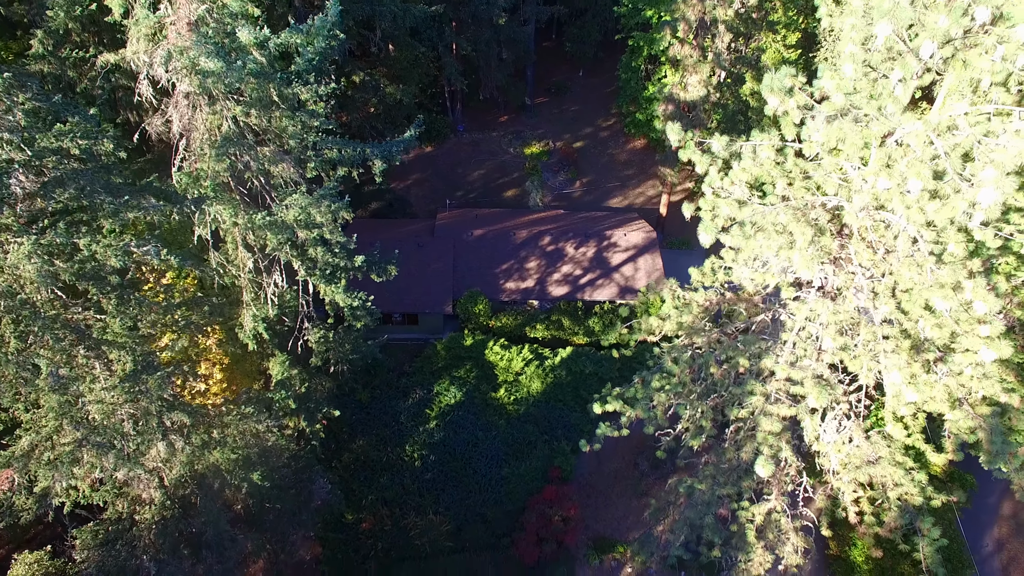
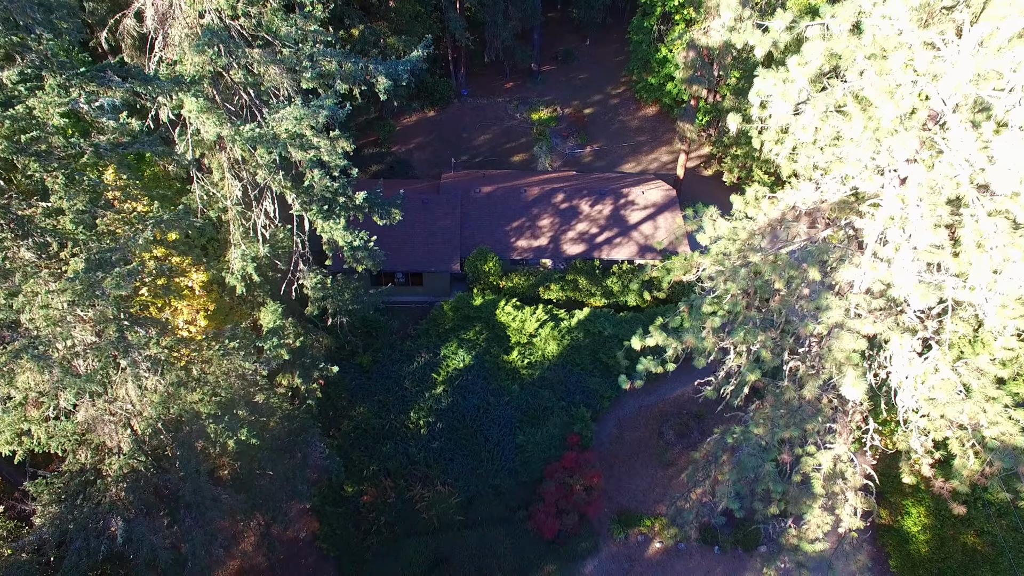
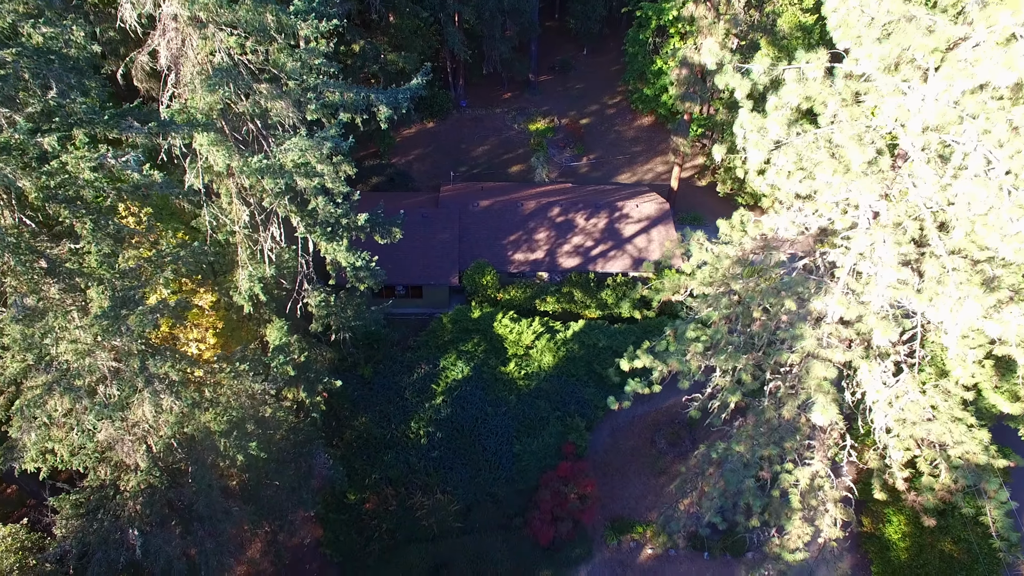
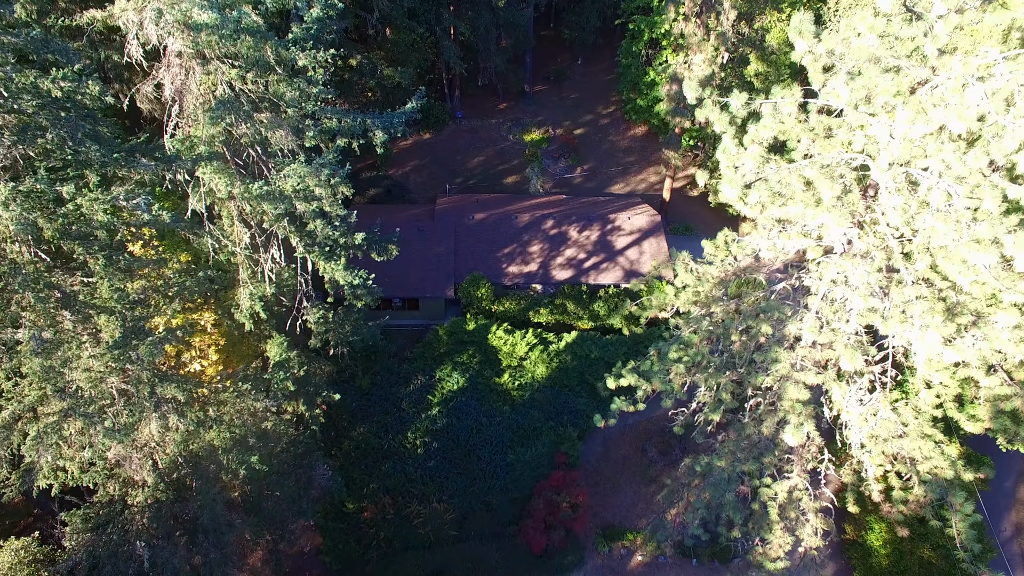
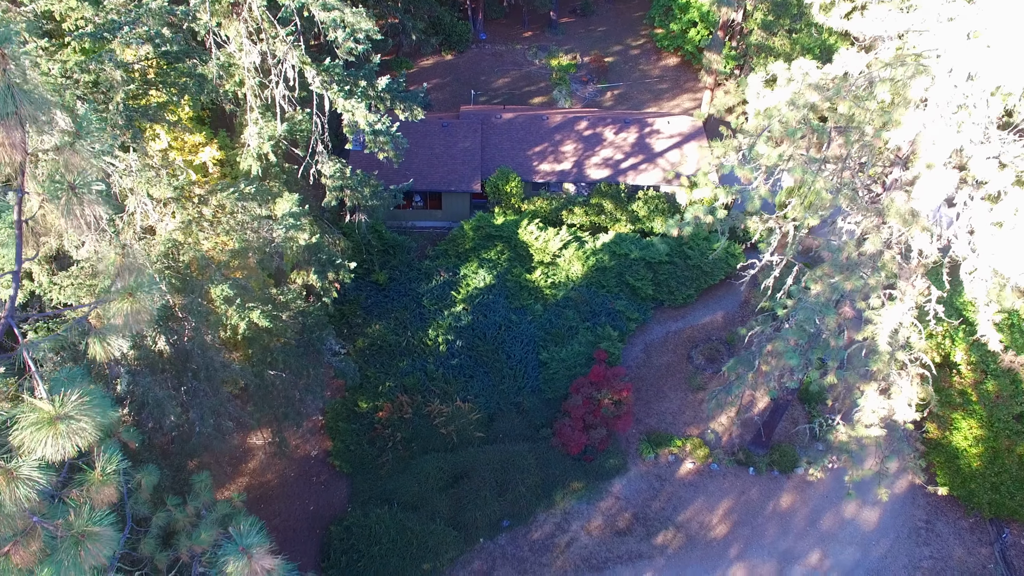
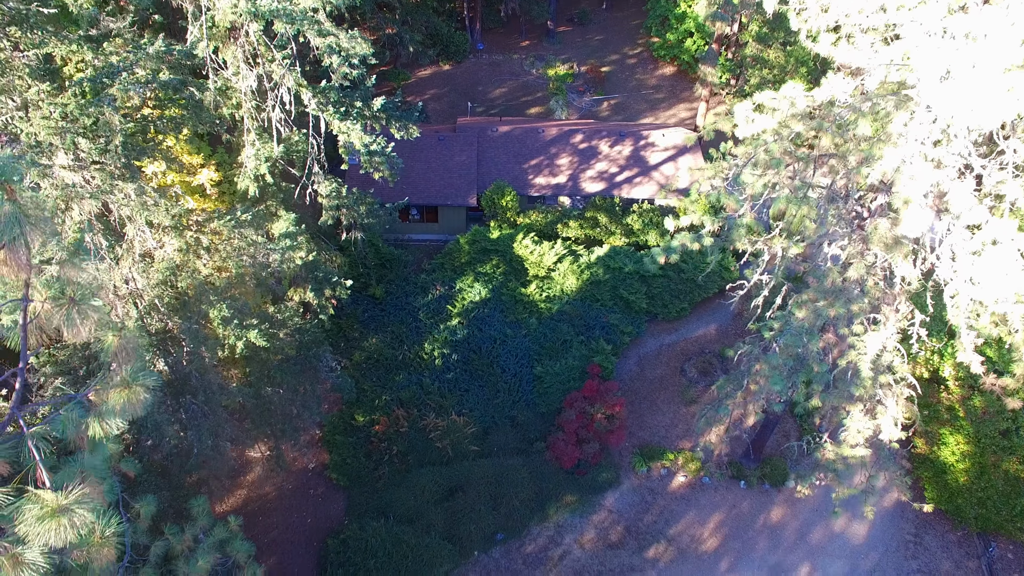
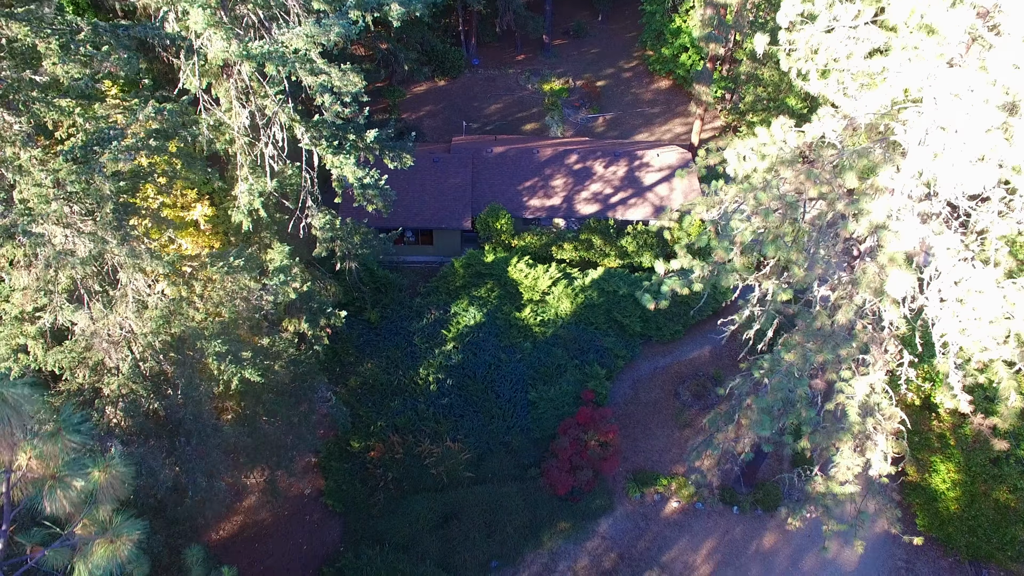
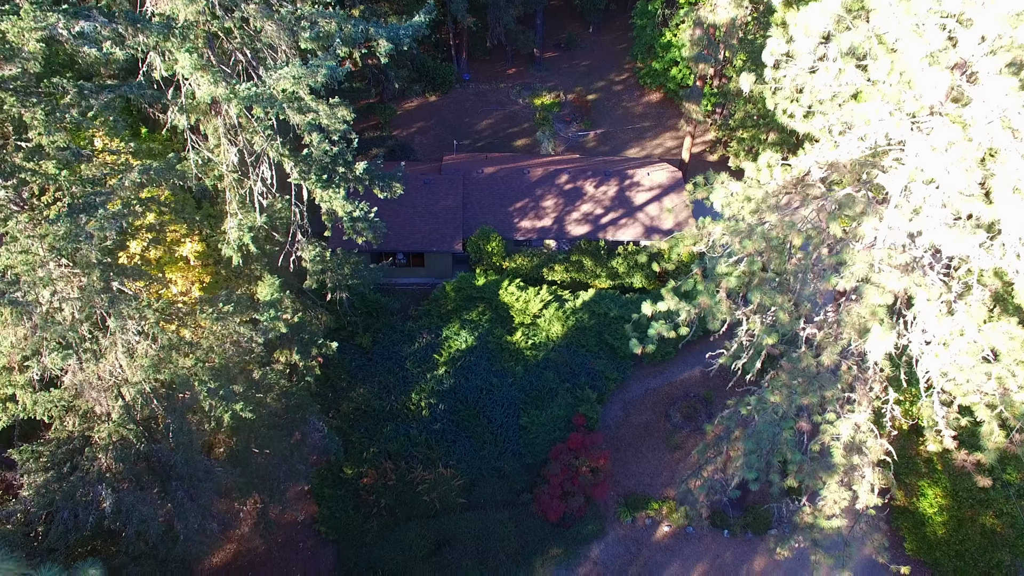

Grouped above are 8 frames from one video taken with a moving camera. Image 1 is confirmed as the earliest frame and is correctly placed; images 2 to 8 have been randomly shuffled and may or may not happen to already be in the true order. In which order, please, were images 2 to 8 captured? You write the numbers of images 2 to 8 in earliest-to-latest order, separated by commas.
4, 3, 2, 8, 7, 6, 5
